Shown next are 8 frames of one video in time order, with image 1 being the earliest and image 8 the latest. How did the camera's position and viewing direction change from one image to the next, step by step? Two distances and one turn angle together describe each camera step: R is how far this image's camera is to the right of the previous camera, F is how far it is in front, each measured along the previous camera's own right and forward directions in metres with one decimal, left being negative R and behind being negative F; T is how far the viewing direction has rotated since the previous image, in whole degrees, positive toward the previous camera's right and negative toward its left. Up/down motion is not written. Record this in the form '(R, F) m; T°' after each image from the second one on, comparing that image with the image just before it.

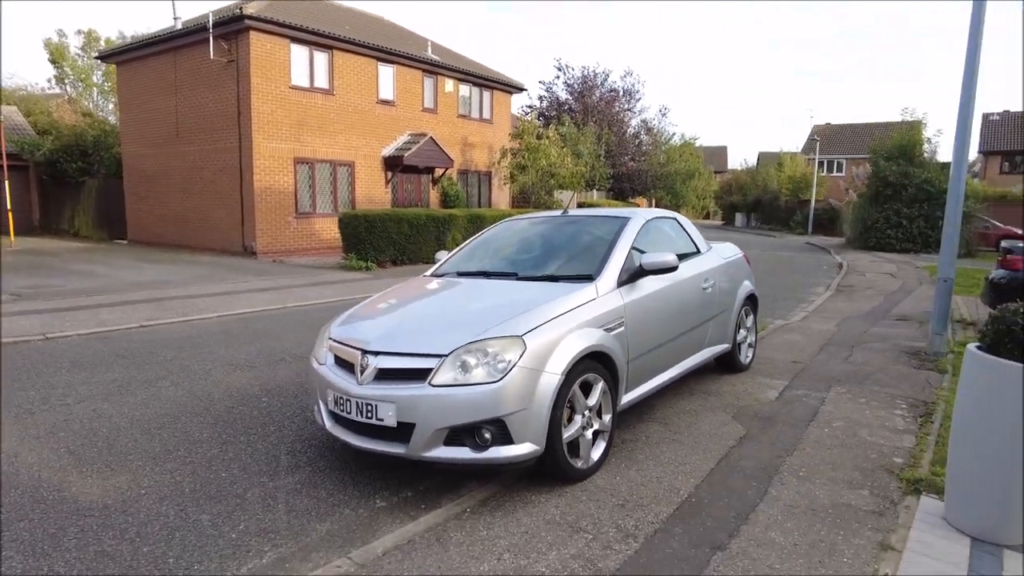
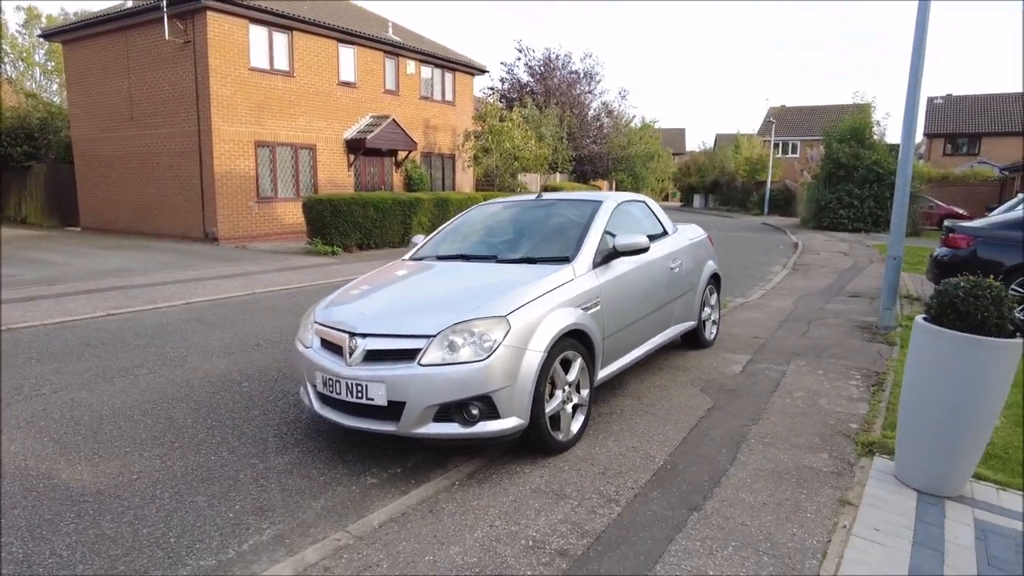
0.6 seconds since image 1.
(-0.1, -0.2) m; +3°
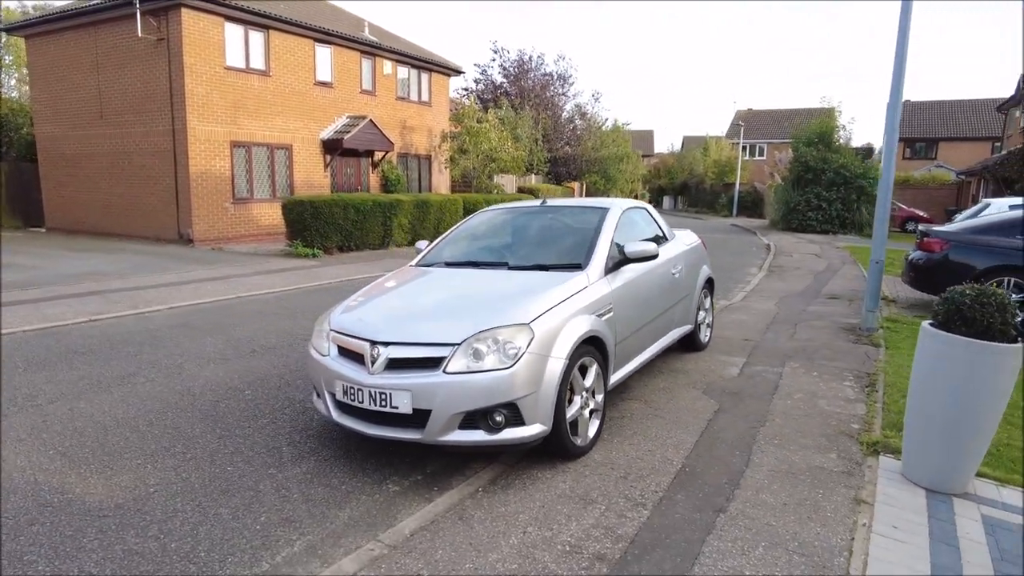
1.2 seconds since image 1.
(-0.3, 0.0) m; +3°
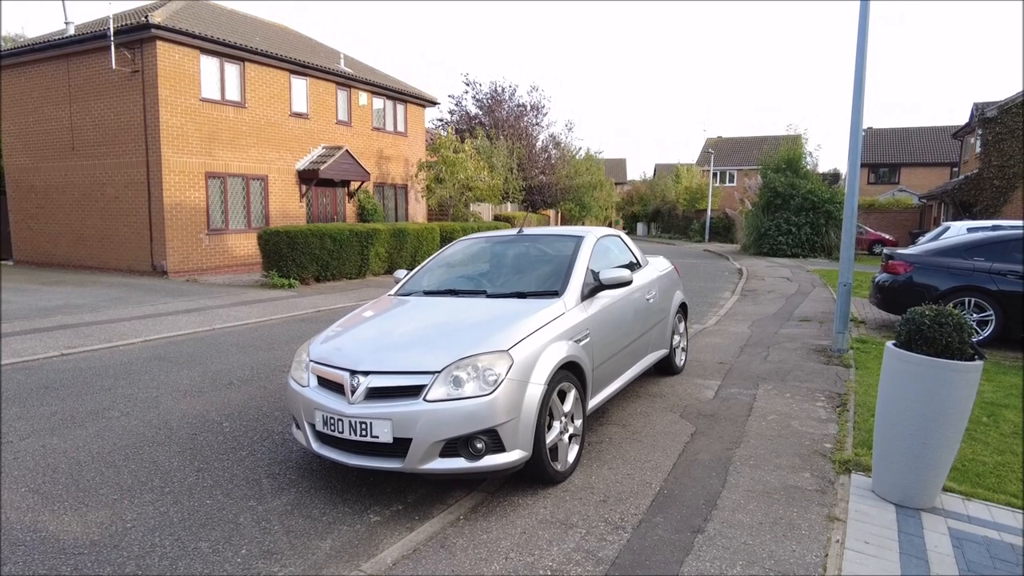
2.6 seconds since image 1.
(0.0, -0.1) m; +2°
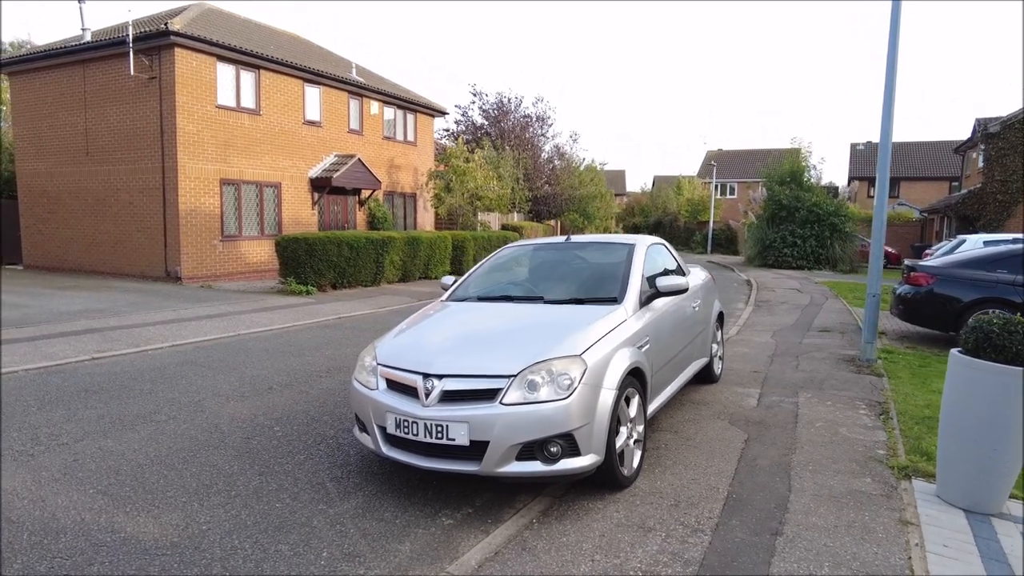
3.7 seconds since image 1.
(-0.5, 0.0) m; +1°
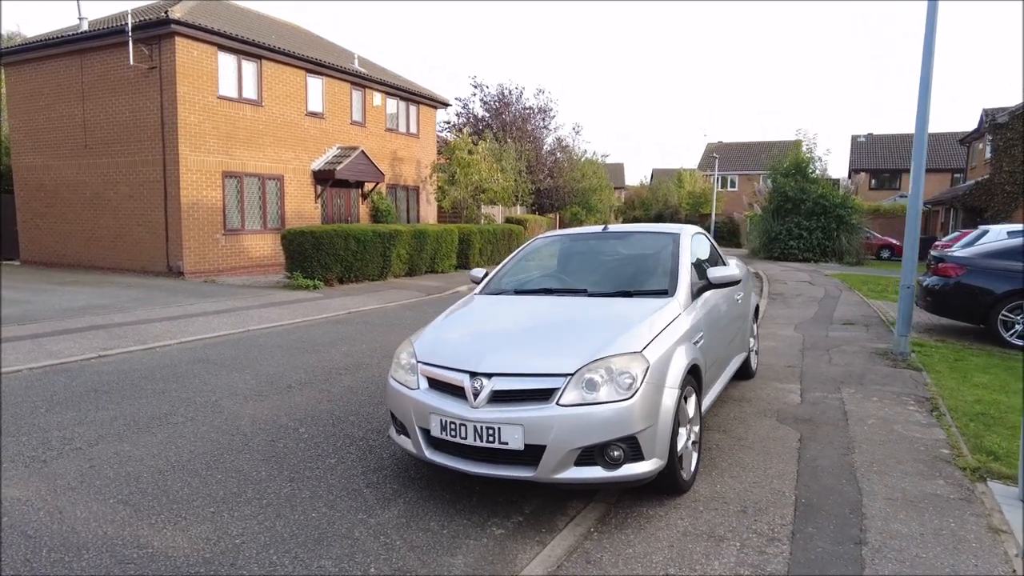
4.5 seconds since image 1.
(-0.3, +0.3) m; 0°
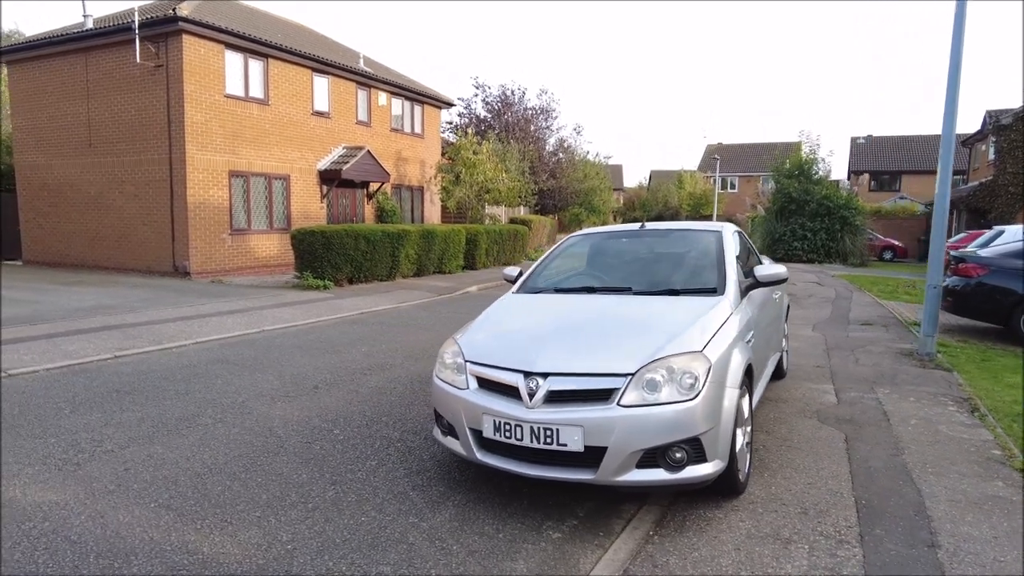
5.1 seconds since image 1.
(-0.3, +0.1) m; 0°
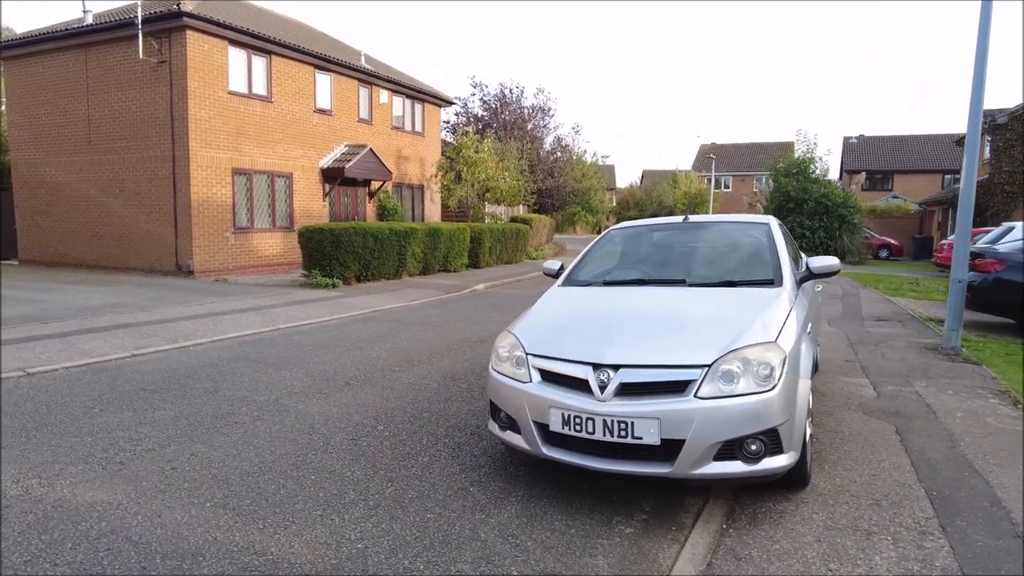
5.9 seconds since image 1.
(-0.4, +0.1) m; +1°
